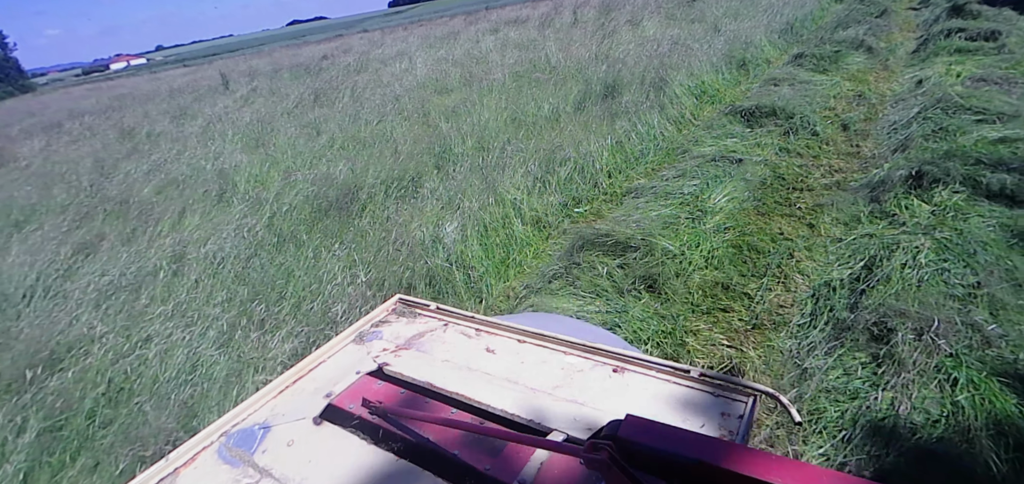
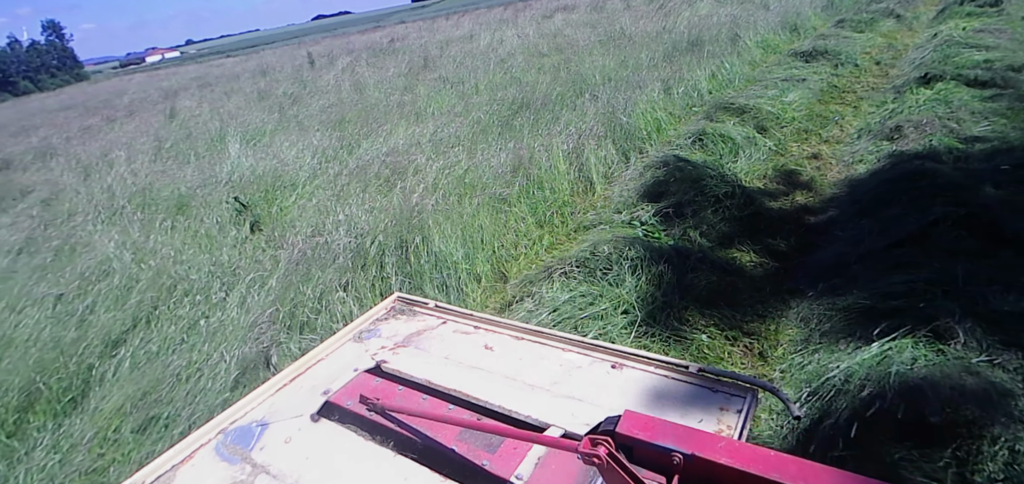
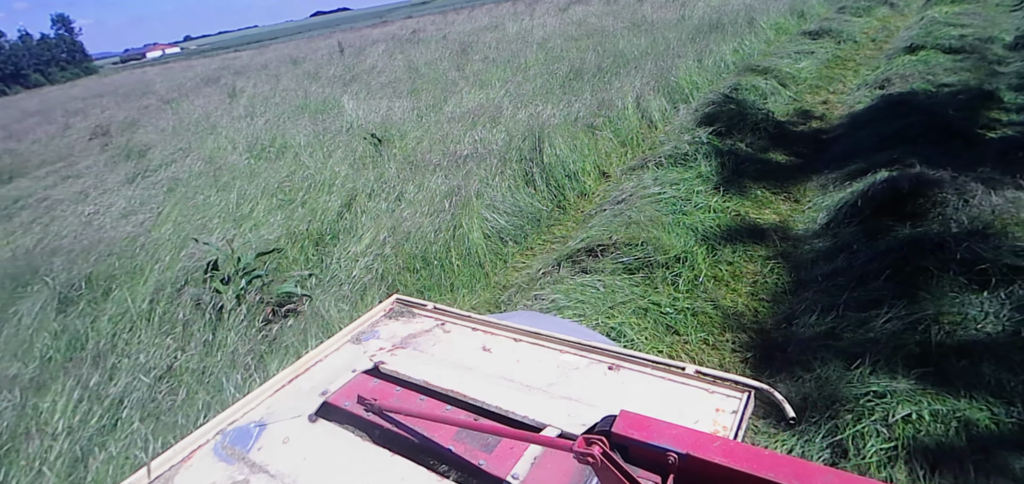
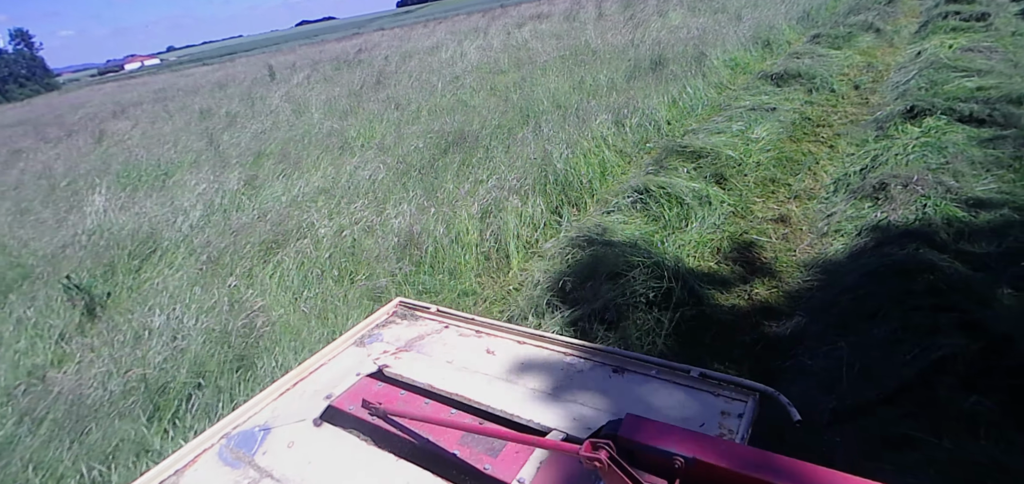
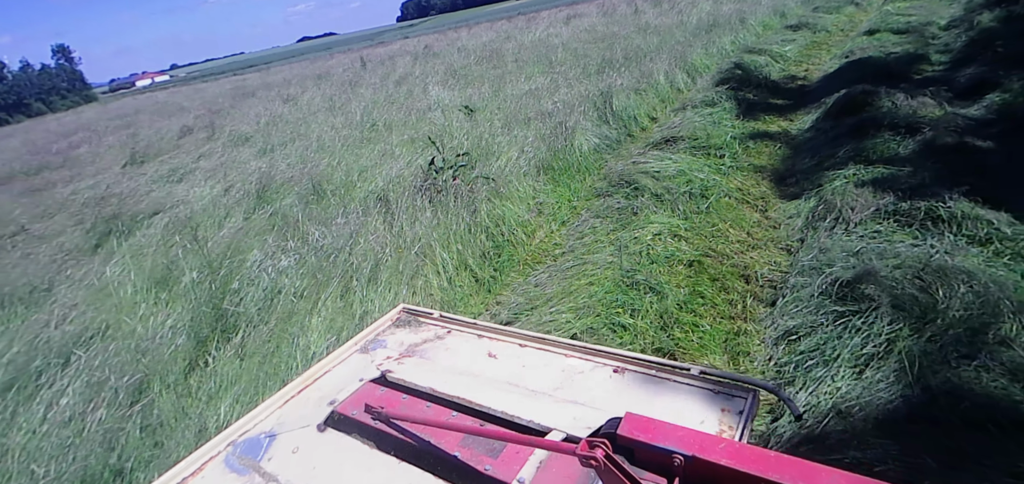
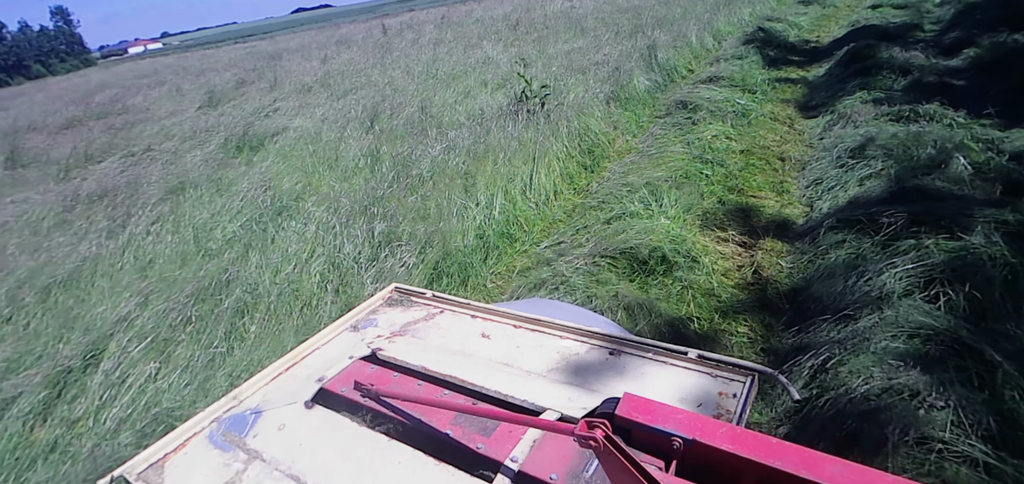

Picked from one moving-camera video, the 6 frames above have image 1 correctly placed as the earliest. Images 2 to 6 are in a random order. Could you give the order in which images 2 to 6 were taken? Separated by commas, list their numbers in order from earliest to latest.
4, 2, 3, 5, 6
